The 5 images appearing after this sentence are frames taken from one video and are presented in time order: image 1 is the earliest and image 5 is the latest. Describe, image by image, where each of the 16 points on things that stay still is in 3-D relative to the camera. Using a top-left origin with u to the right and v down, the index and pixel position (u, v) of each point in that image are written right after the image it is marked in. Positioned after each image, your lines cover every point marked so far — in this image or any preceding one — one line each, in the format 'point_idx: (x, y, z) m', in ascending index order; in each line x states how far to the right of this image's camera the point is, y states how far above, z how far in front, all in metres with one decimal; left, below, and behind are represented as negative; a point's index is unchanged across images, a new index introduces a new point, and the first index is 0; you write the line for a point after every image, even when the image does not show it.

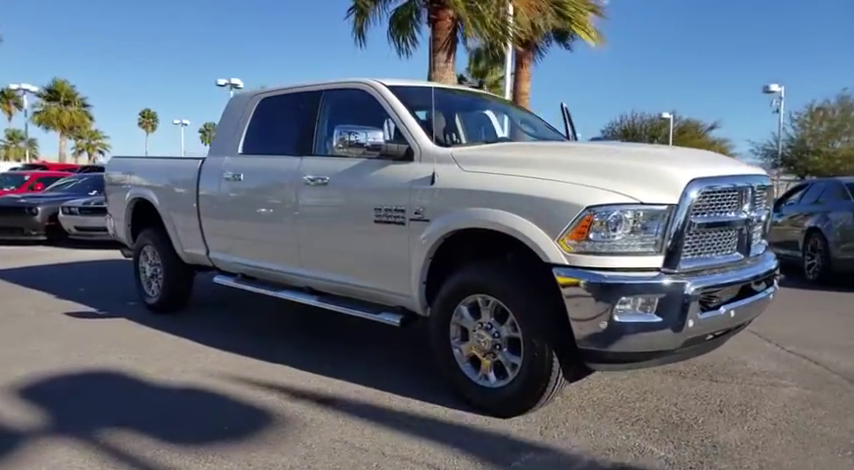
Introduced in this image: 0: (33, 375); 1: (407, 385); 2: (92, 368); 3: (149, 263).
0: (-2.8, -1.0, +4.5) m
1: (-0.1, -1.0, +4.2) m
2: (-2.5, -1.0, +4.7) m
3: (-3.0, -0.3, +6.8) m
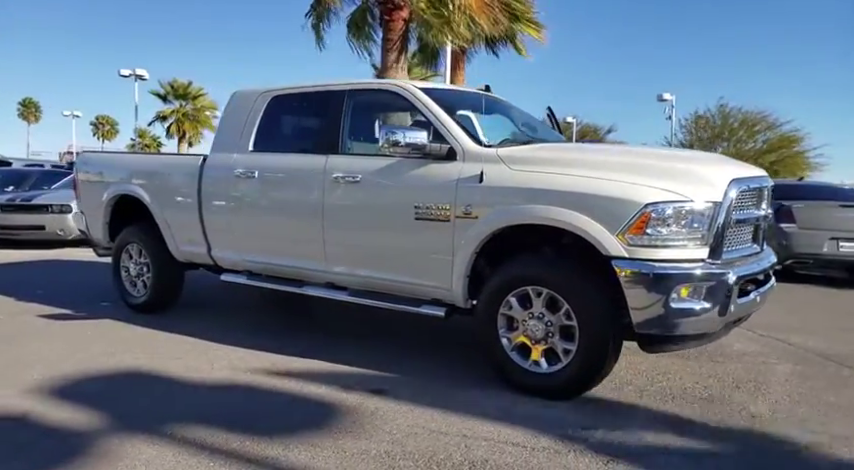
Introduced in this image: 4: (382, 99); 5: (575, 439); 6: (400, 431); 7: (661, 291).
0: (-2.6, -1.0, +4.3) m
1: (+0.2, -1.0, +4.4) m
2: (-2.2, -1.0, +4.5) m
3: (-3.0, -0.3, +6.5) m
4: (-0.3, +1.1, +5.0) m
5: (+0.8, -1.1, +3.3) m
6: (-0.1, -1.1, +3.4) m
7: (+1.3, -0.3, +3.5) m
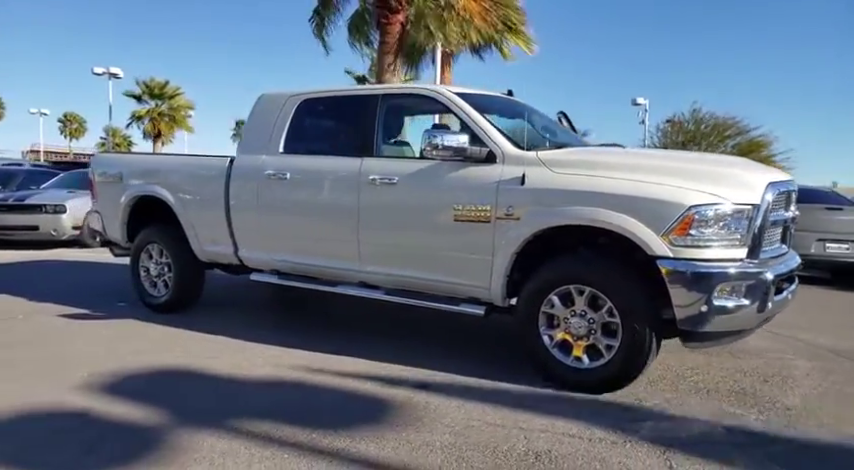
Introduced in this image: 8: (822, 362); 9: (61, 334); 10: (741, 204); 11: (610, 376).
0: (-2.3, -1.0, +4.3) m
1: (+0.4, -1.0, +4.6) m
2: (-2.0, -1.0, +4.6) m
3: (-2.8, -0.3, +6.5) m
4: (-0.1, +1.1, +5.1) m
5: (+1.1, -1.1, +3.5) m
6: (+0.2, -1.1, +3.6) m
7: (+1.6, -0.3, +3.7) m
8: (+3.1, -1.0, +4.9) m
9: (-3.3, -0.9, +5.6) m
10: (+1.9, +0.2, +3.8) m
11: (+1.2, -0.9, +4.0) m
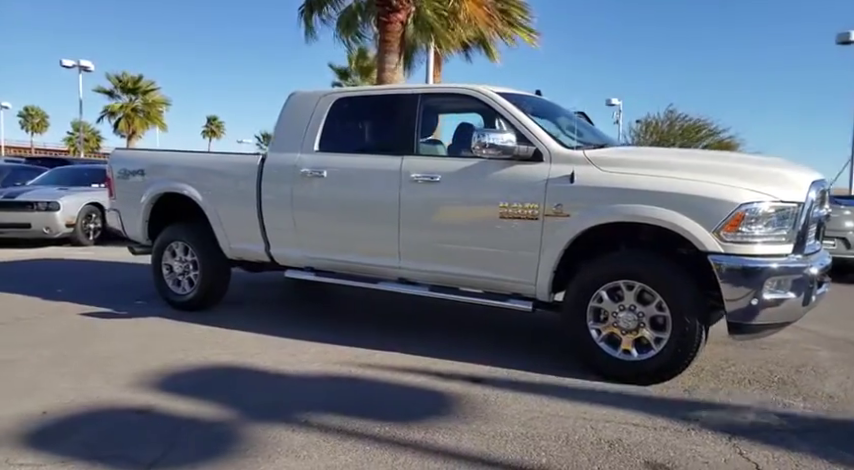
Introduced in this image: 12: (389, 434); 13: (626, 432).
0: (-1.9, -1.0, +4.3) m
1: (+0.8, -1.0, +4.7) m
2: (-1.6, -0.9, +4.6) m
3: (-2.6, -0.3, +6.5) m
4: (+0.2, +1.1, +5.2) m
5: (+1.5, -1.1, +3.6) m
6: (+0.6, -1.0, +3.7) m
7: (+2.0, -0.3, +3.9) m
8: (+3.4, -1.0, +5.2) m
9: (-3.0, -0.9, +5.6) m
10: (+2.2, +0.2, +3.9) m
11: (+1.5, -0.9, +4.1) m
12: (-0.2, -1.1, +3.4) m
13: (+1.1, -1.1, +3.4) m
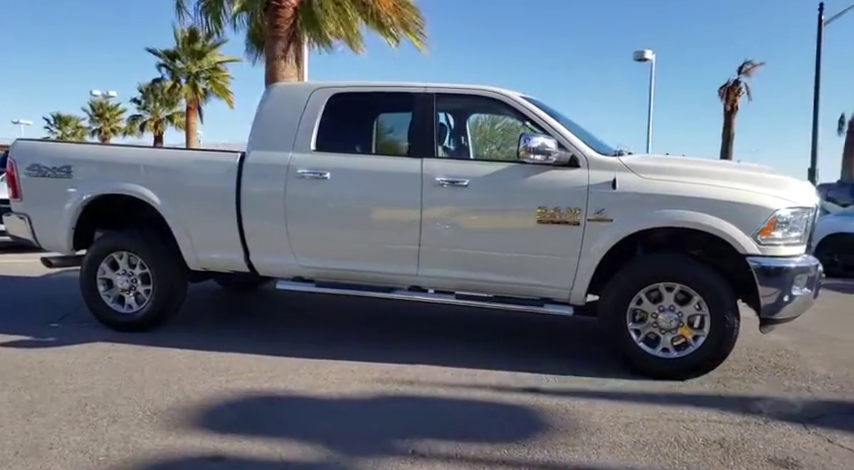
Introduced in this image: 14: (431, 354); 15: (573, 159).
0: (-1.5, -1.1, +3.6) m
1: (+1.0, -1.0, +4.7) m
2: (-1.2, -1.0, +4.0) m
3: (-2.7, -0.3, +5.5) m
4: (+0.3, +1.1, +5.0) m
5: (+2.0, -1.1, +3.9) m
6: (+1.1, -1.1, +3.7) m
7: (+2.4, -0.3, +4.3) m
8: (+3.4, -0.9, +5.9) m
9: (-2.8, -1.0, +4.5) m
10: (+2.6, +0.2, +4.4) m
11: (+1.9, -0.9, +4.4) m
12: (+0.5, -1.1, +3.2) m
13: (+1.7, -1.1, +3.6) m
14: (0.0, -0.9, +5.1) m
15: (+1.1, +0.6, +4.6) m
